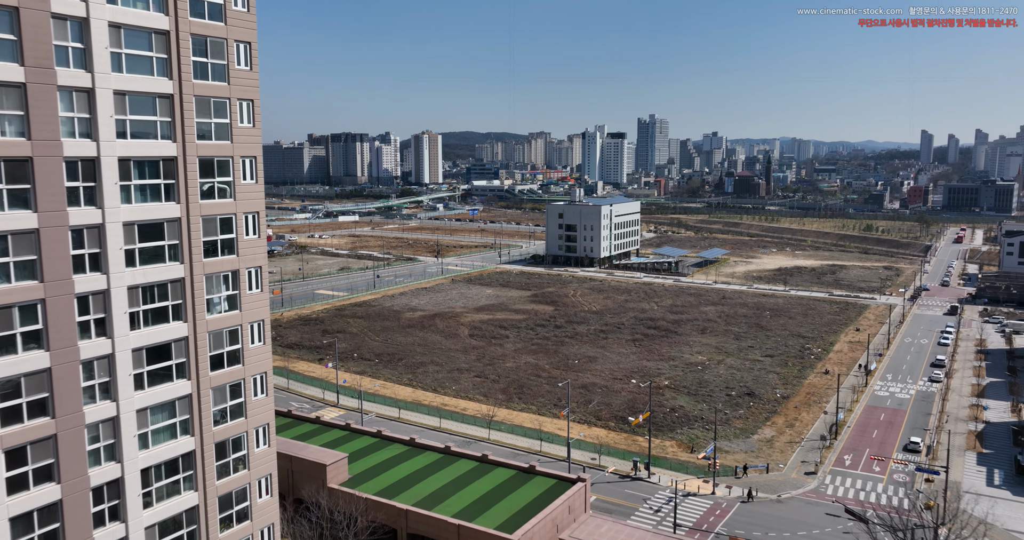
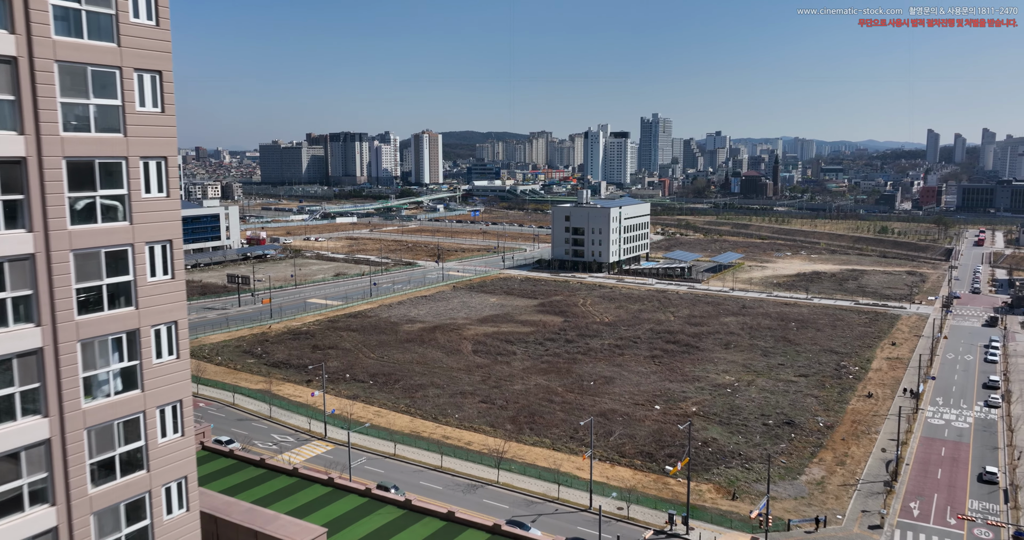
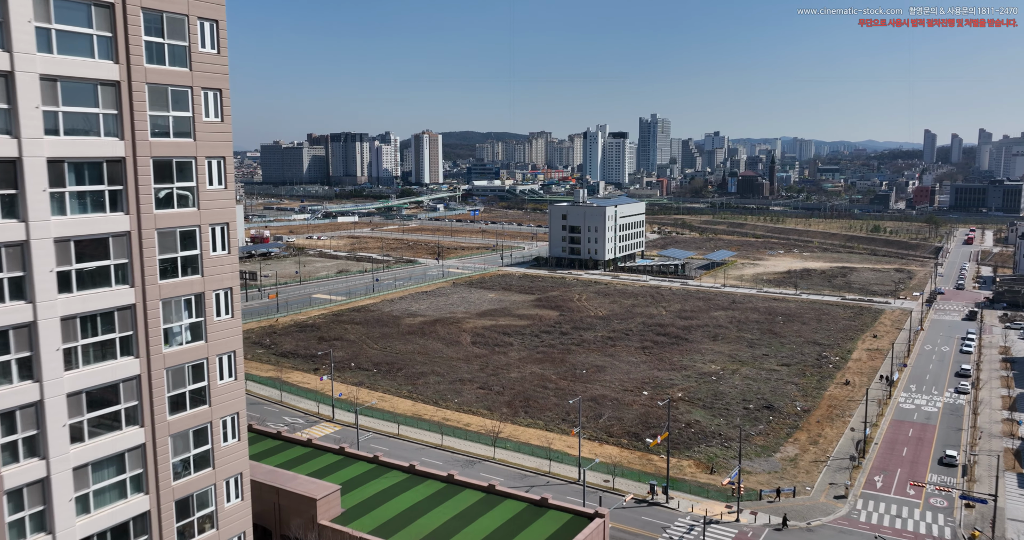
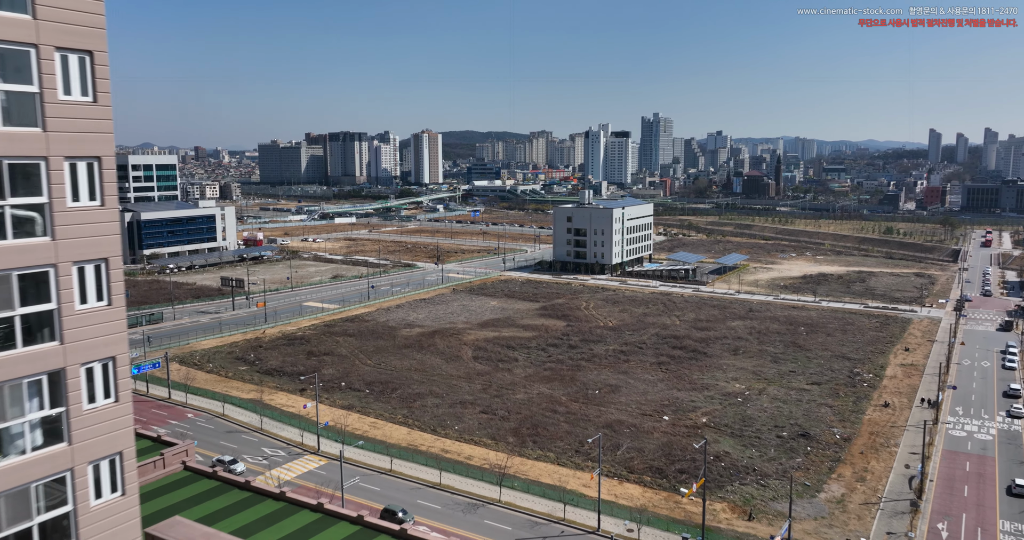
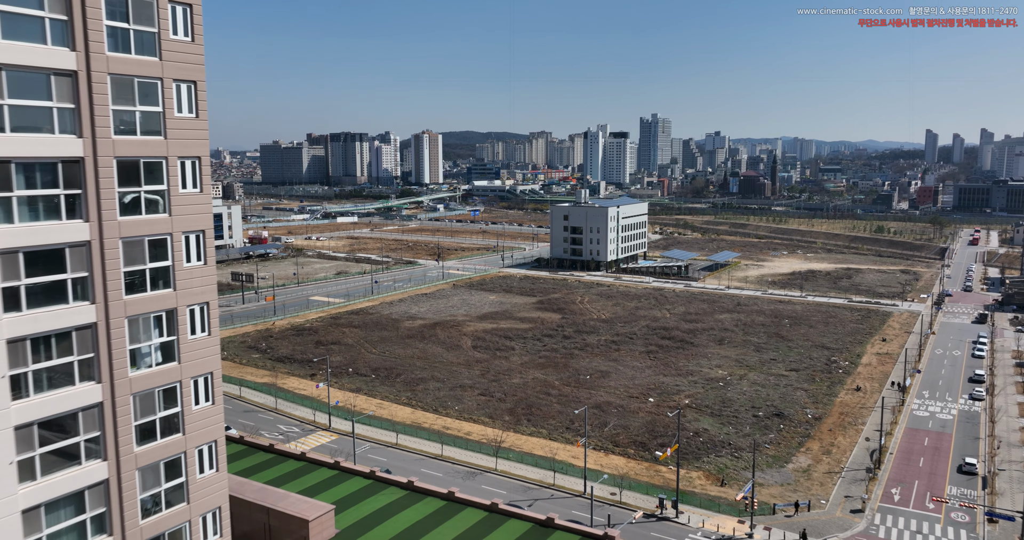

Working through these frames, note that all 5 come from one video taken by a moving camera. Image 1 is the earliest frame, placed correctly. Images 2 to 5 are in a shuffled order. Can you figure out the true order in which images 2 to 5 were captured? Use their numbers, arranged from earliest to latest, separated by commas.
3, 5, 2, 4
